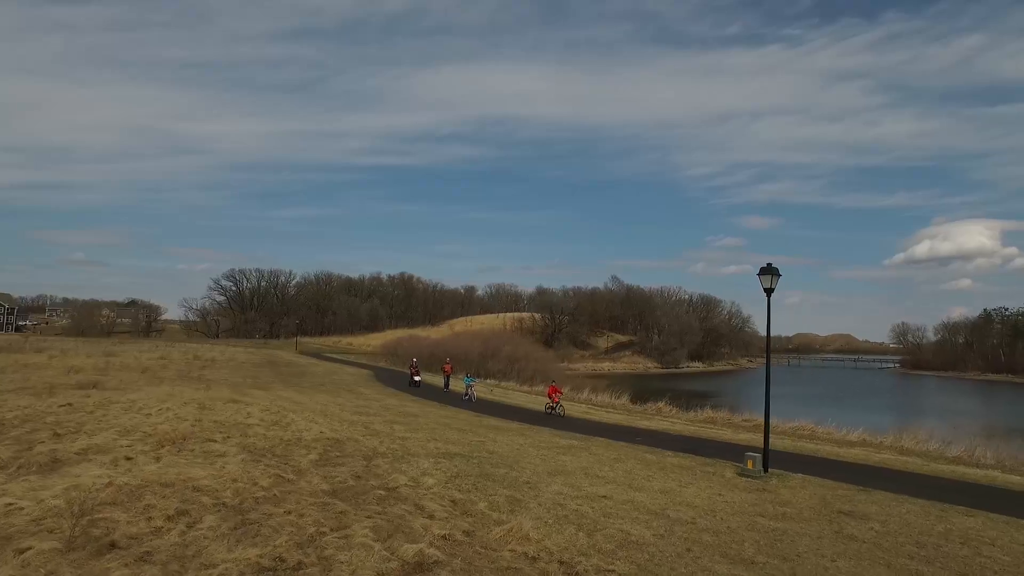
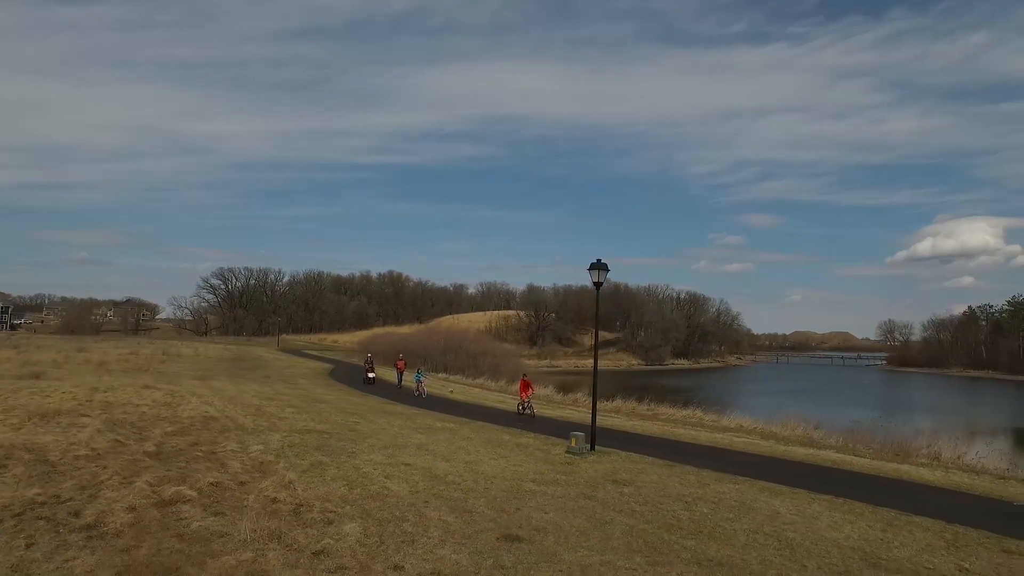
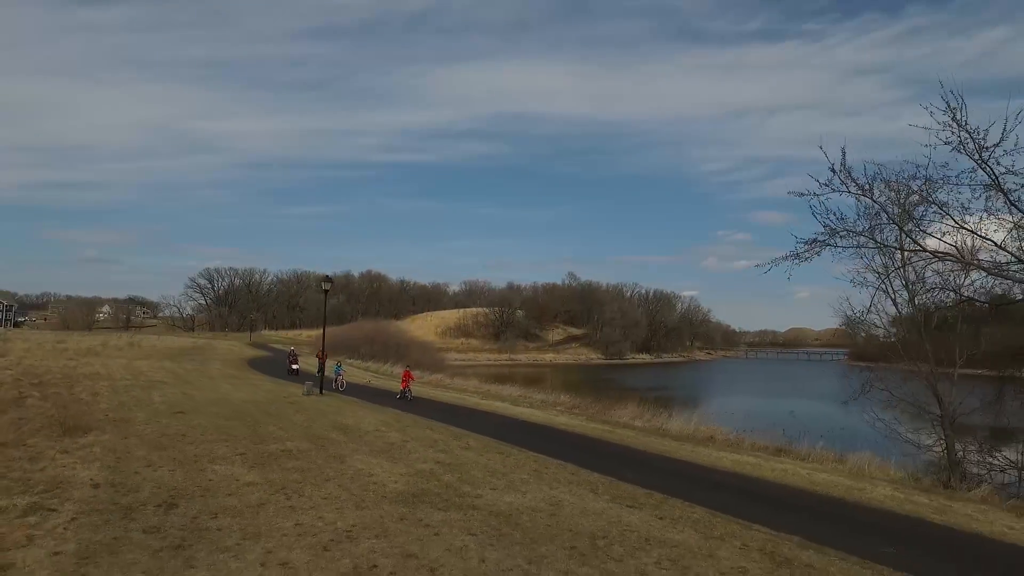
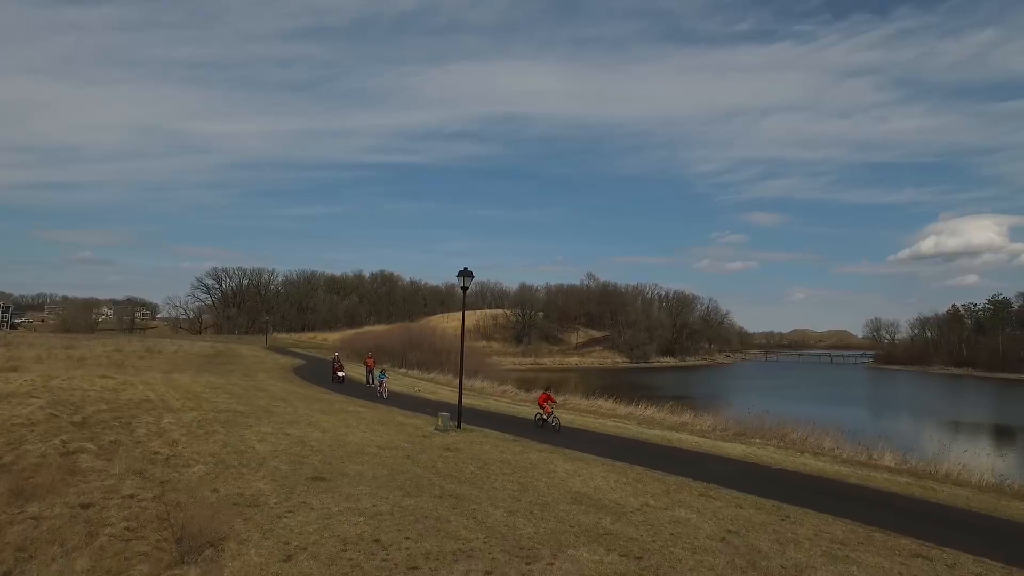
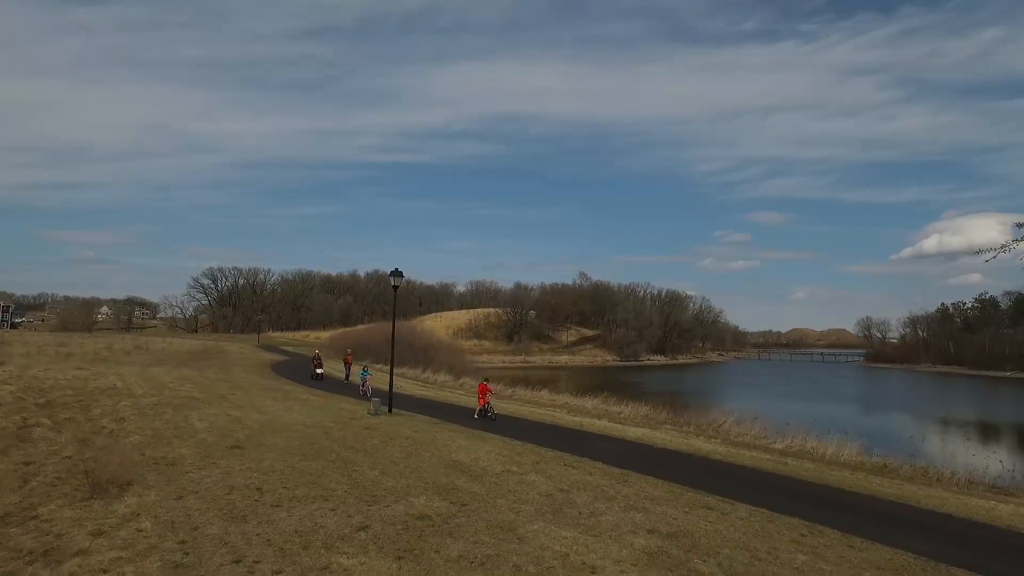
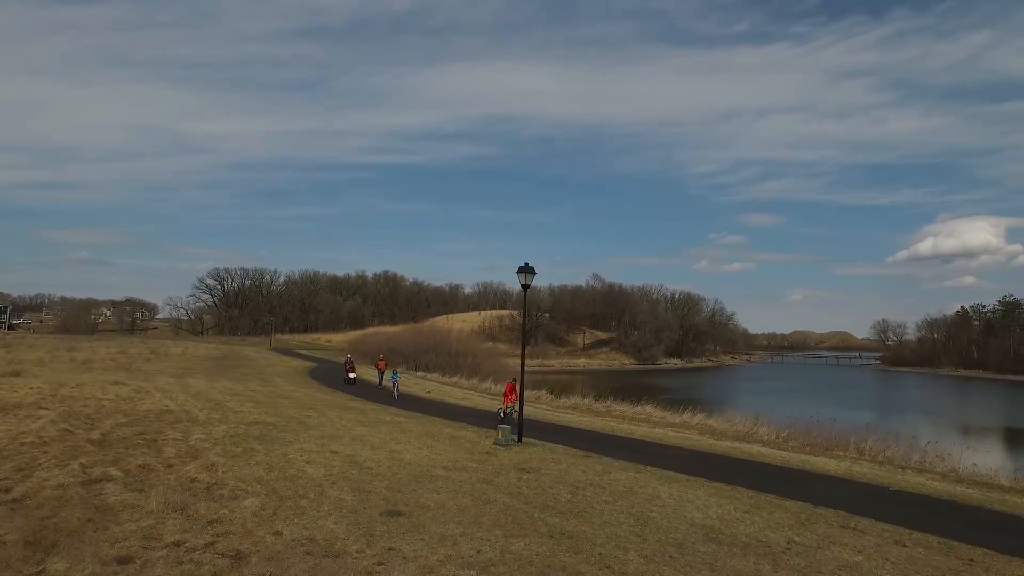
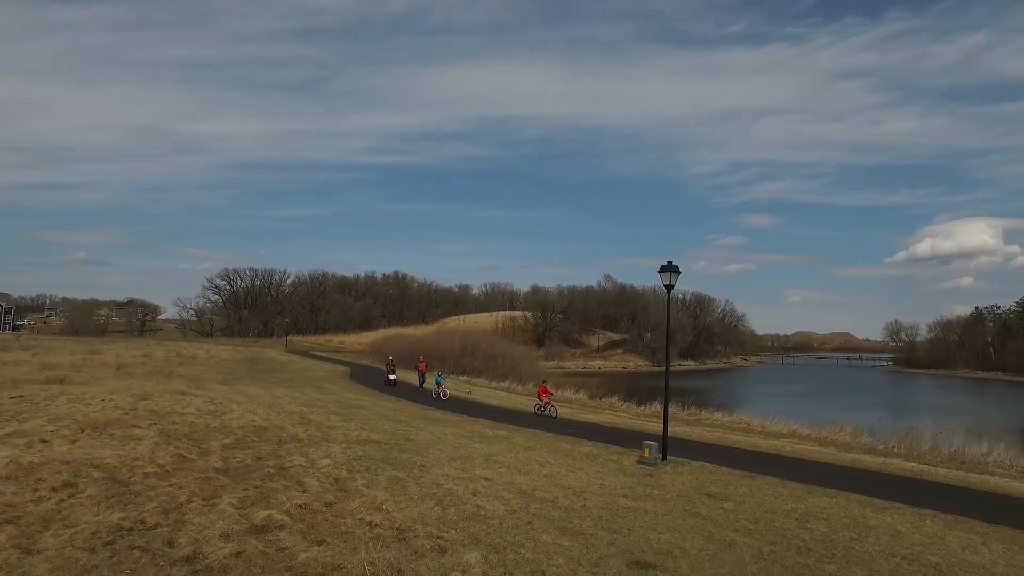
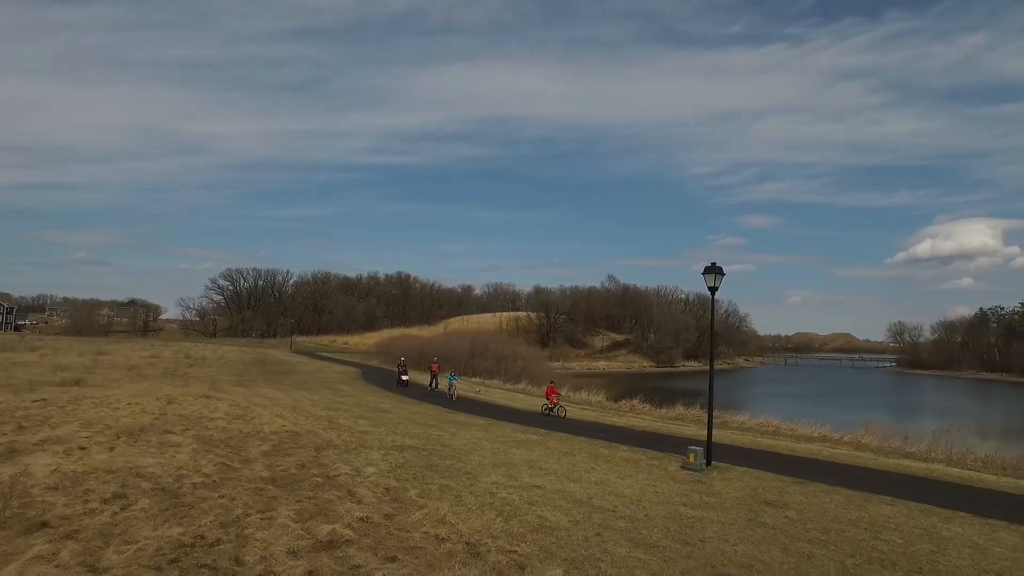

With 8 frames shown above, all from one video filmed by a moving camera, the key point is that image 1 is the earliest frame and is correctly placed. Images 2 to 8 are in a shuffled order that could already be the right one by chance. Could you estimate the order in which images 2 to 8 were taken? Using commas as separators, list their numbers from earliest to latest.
8, 7, 2, 6, 4, 5, 3
